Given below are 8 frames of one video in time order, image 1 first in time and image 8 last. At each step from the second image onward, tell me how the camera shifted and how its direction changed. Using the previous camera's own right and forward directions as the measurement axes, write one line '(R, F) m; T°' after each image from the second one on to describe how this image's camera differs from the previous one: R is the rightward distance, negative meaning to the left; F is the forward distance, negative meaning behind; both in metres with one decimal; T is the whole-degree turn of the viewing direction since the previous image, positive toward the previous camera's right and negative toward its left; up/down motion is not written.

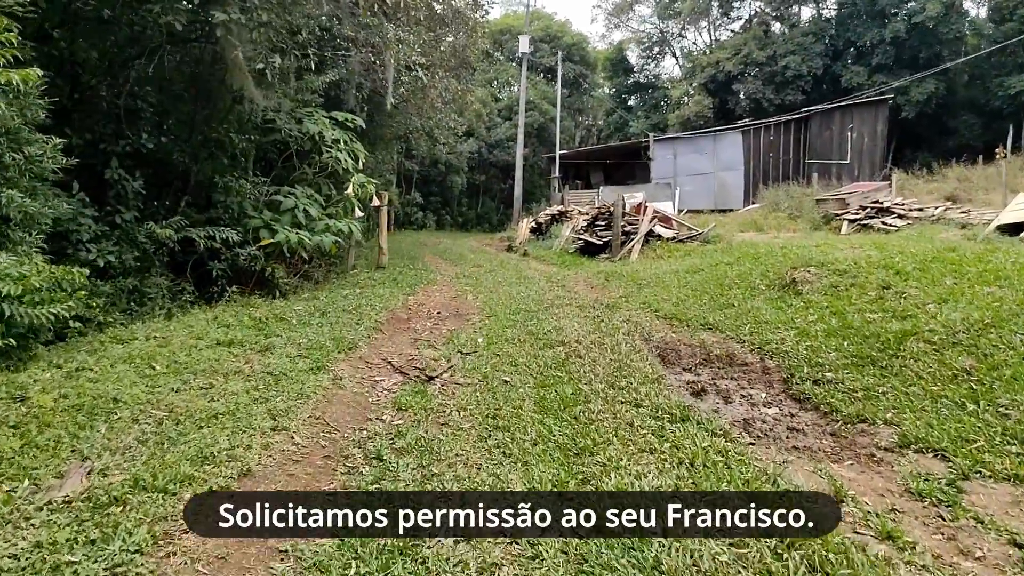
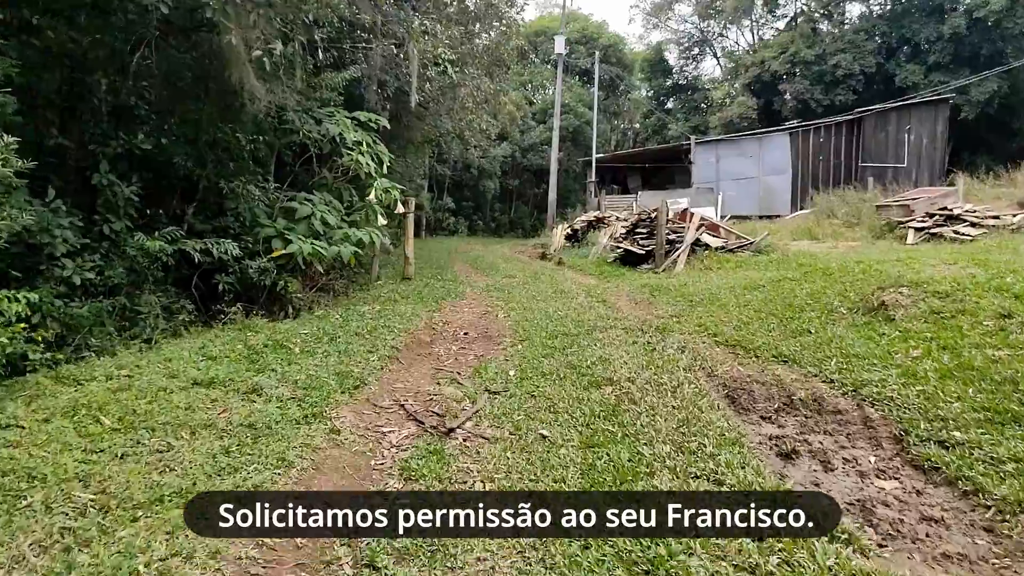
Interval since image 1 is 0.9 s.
(0.0, +0.7) m; -3°
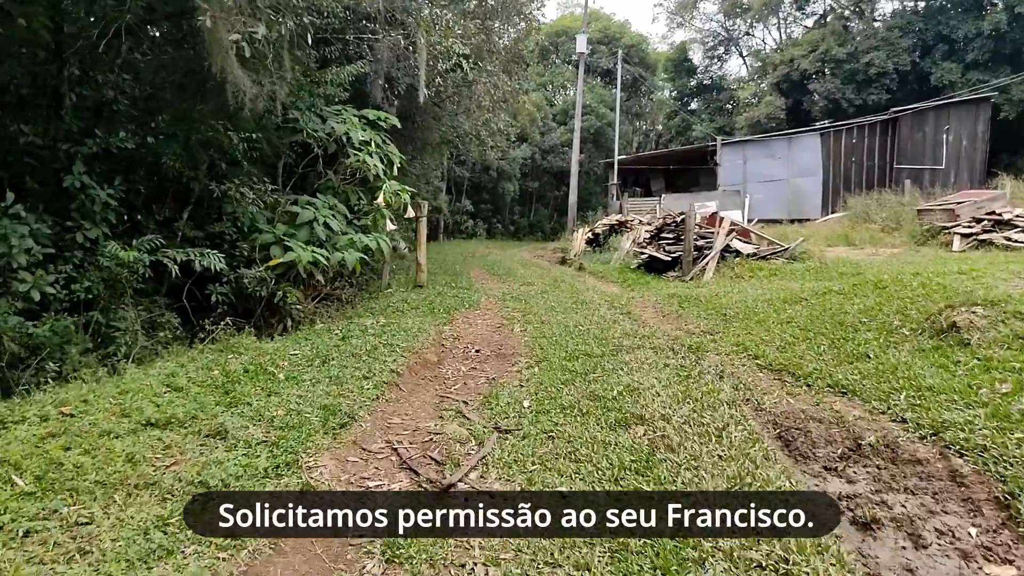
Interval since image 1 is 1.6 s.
(0.0, +0.5) m; -2°
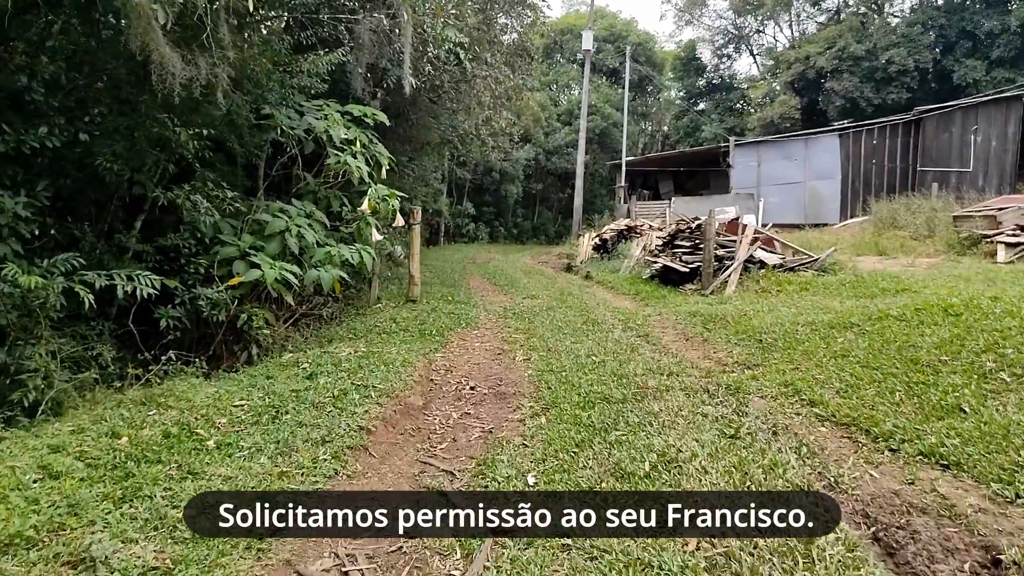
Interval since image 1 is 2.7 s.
(0.0, +0.8) m; 0°
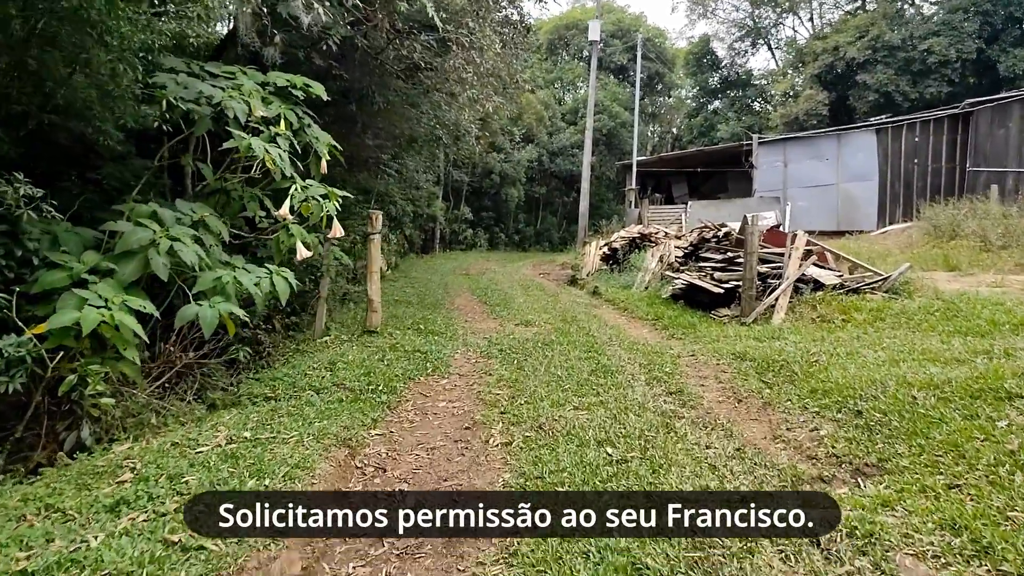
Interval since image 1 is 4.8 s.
(+0.1, +1.6) m; 0°
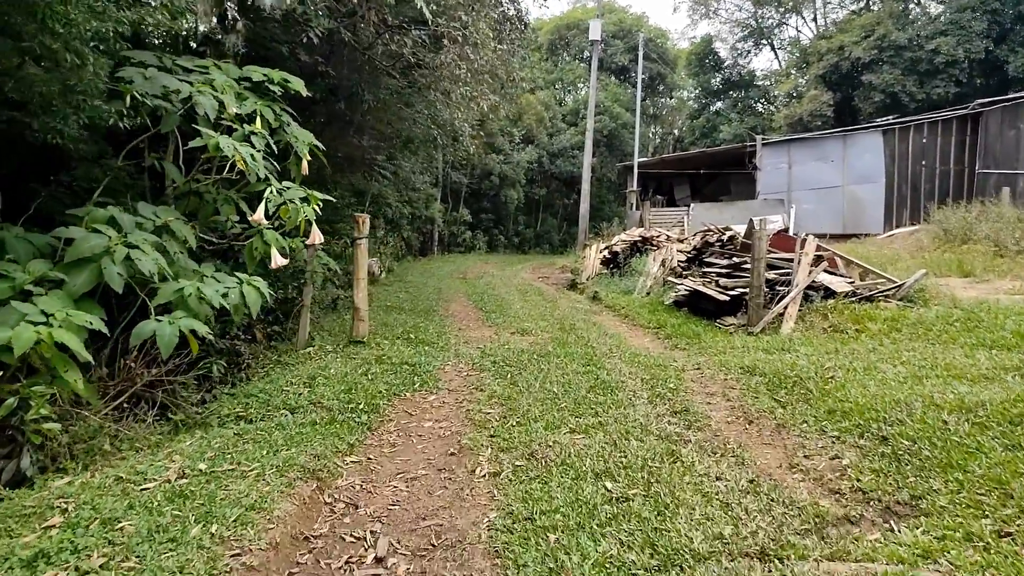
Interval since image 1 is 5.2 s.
(0.0, +0.3) m; 0°
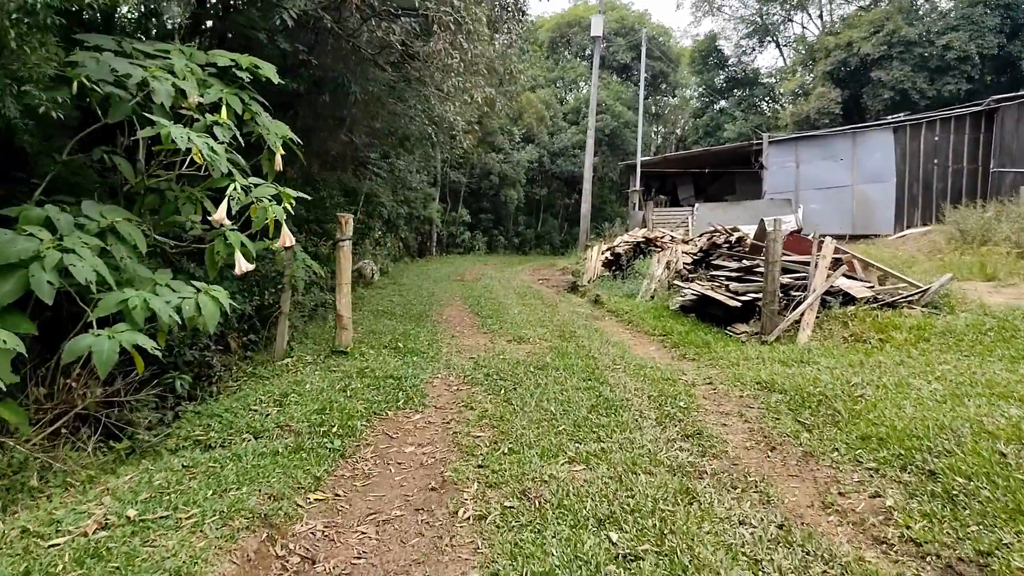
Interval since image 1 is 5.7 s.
(0.0, +0.4) m; 0°
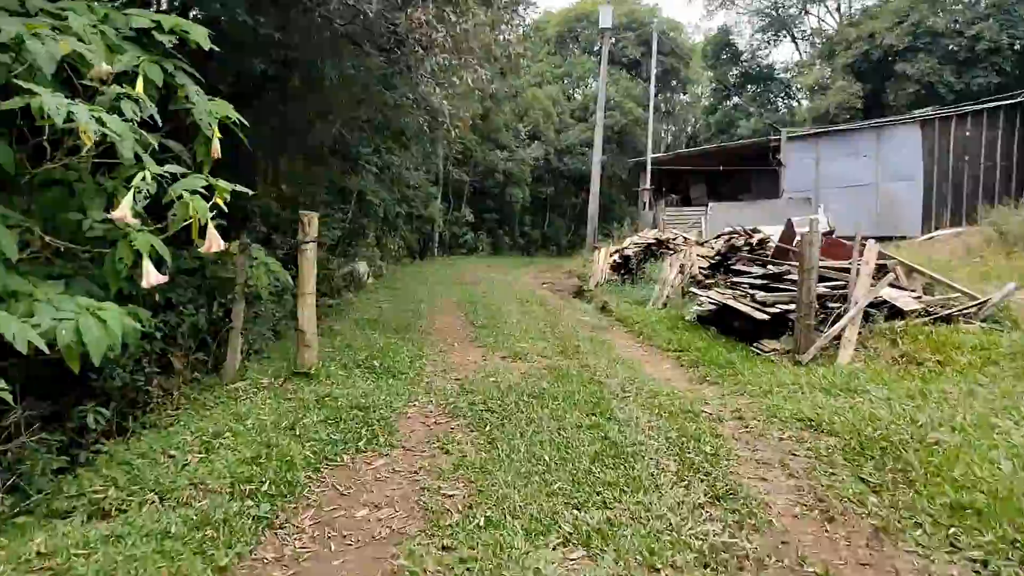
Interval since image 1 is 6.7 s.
(+0.1, +0.7) m; -1°
